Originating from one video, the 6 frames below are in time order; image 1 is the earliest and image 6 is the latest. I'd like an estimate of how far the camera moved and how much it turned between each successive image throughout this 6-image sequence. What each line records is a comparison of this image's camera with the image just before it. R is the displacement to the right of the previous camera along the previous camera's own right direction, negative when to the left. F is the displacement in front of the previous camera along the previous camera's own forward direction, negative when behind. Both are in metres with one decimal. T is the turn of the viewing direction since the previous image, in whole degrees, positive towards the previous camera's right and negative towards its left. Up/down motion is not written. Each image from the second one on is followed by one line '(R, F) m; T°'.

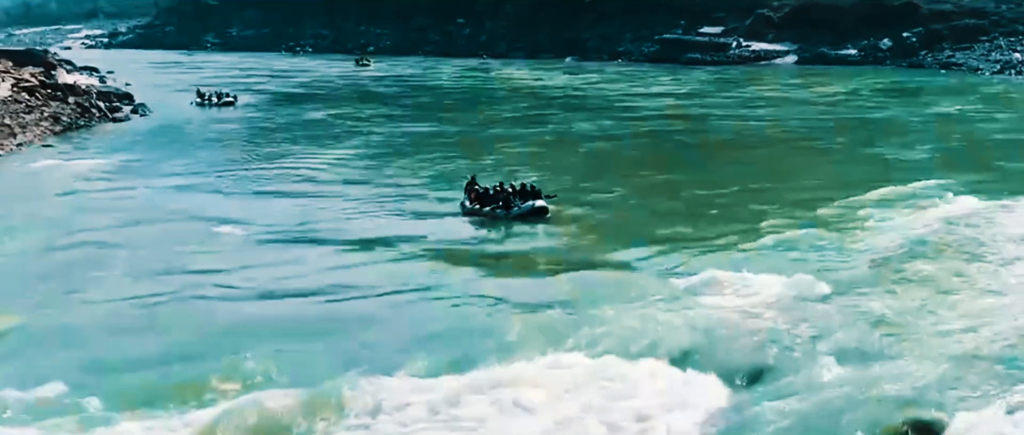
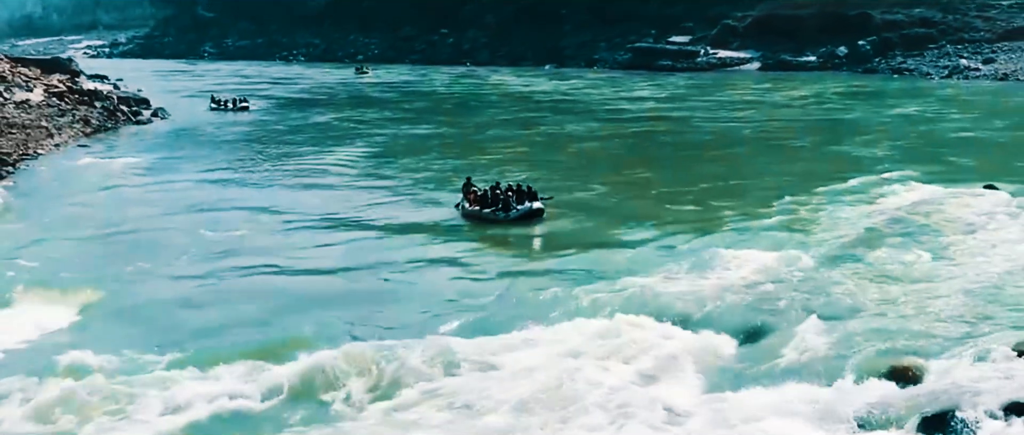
(-0.6, -1.4) m; +2°
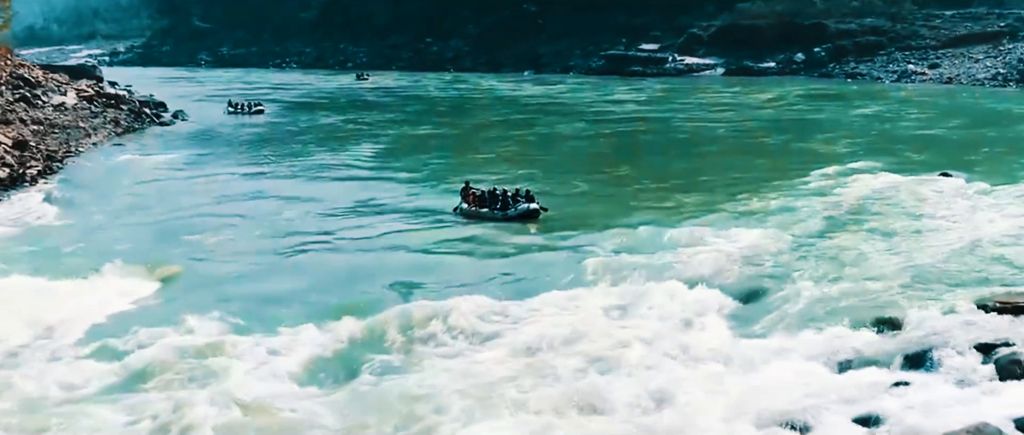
(-0.9, -1.5) m; +3°
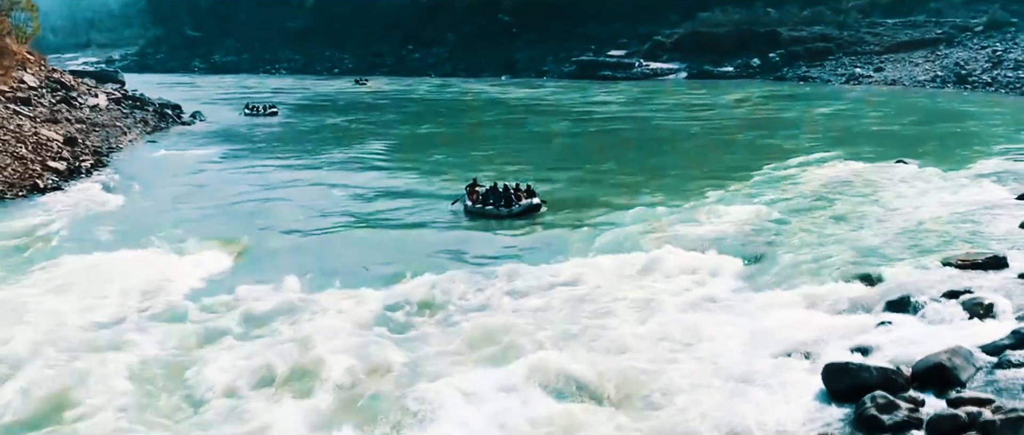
(-1.3, -1.6) m; +4°
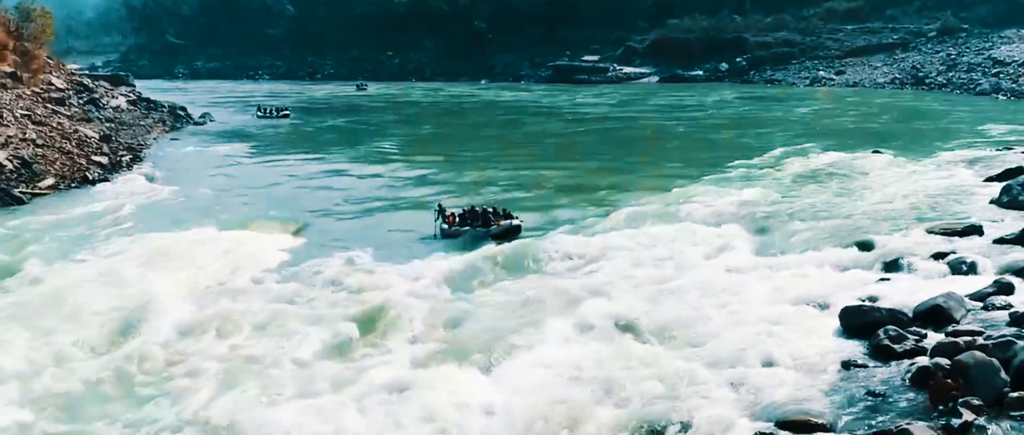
(-1.5, -0.6) m; +4°
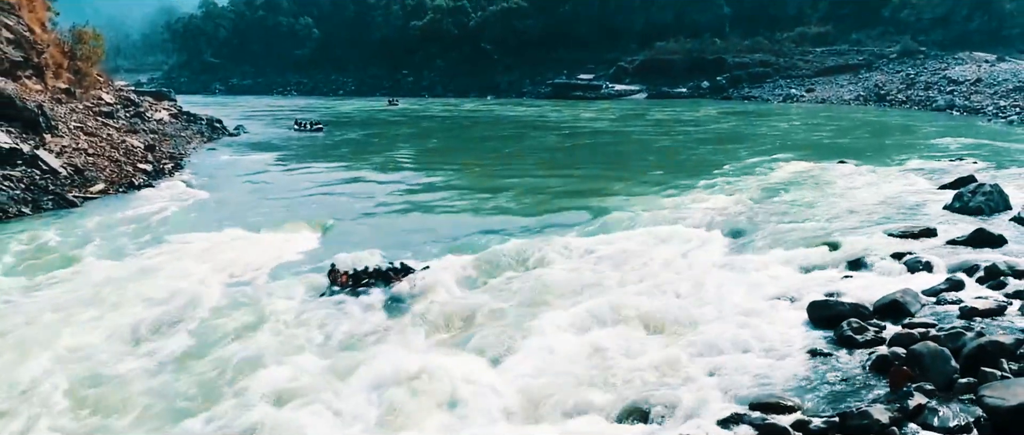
(-0.3, -3.2) m; 0°
